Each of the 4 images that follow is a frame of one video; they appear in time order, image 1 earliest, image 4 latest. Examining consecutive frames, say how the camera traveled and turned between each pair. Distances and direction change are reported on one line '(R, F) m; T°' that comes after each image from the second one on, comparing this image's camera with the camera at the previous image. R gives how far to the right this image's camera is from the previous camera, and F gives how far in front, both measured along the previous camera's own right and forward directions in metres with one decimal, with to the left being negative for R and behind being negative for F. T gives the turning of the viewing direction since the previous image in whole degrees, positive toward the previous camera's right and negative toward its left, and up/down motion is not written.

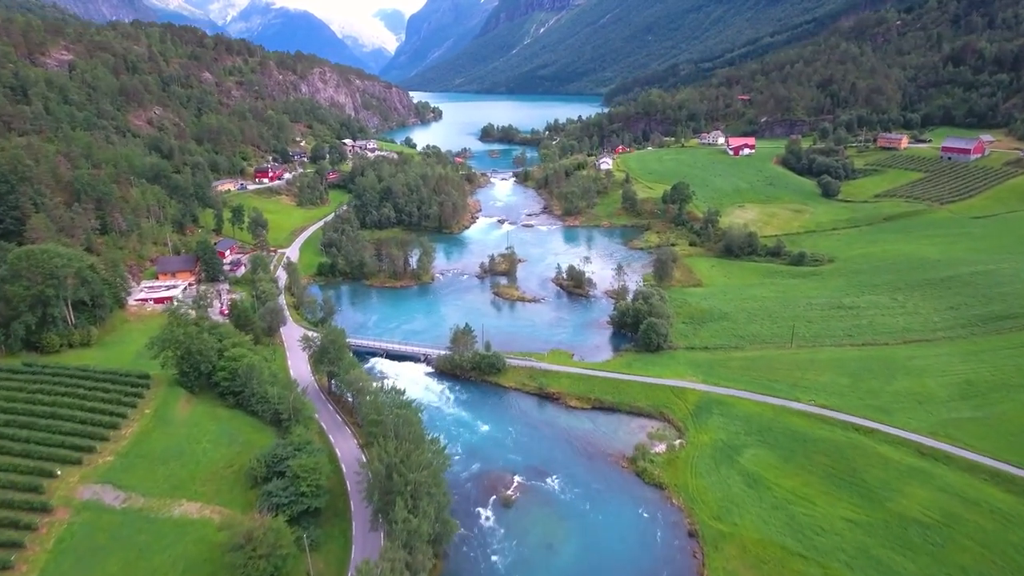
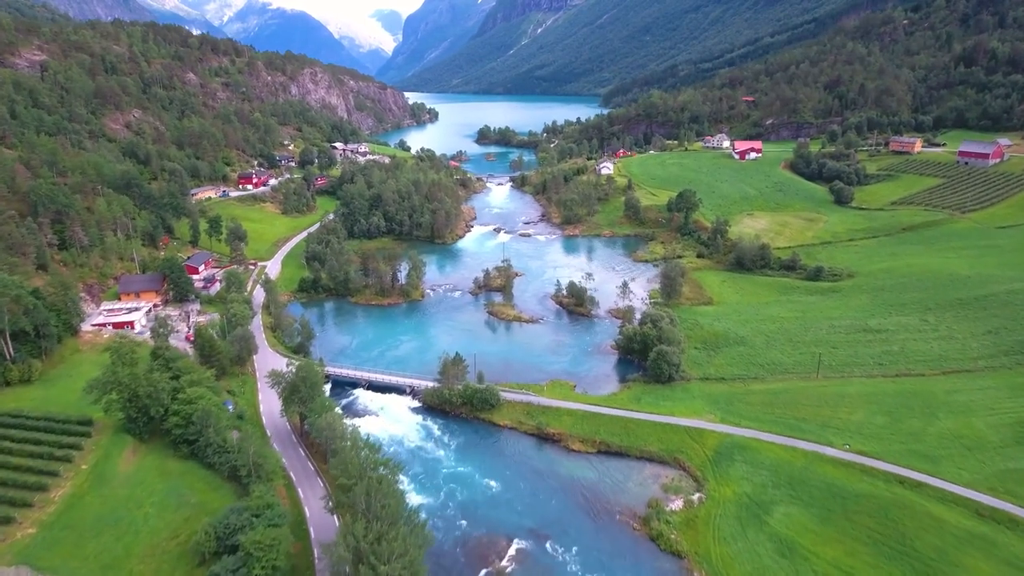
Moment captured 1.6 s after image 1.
(+0.2, +5.0) m; 0°
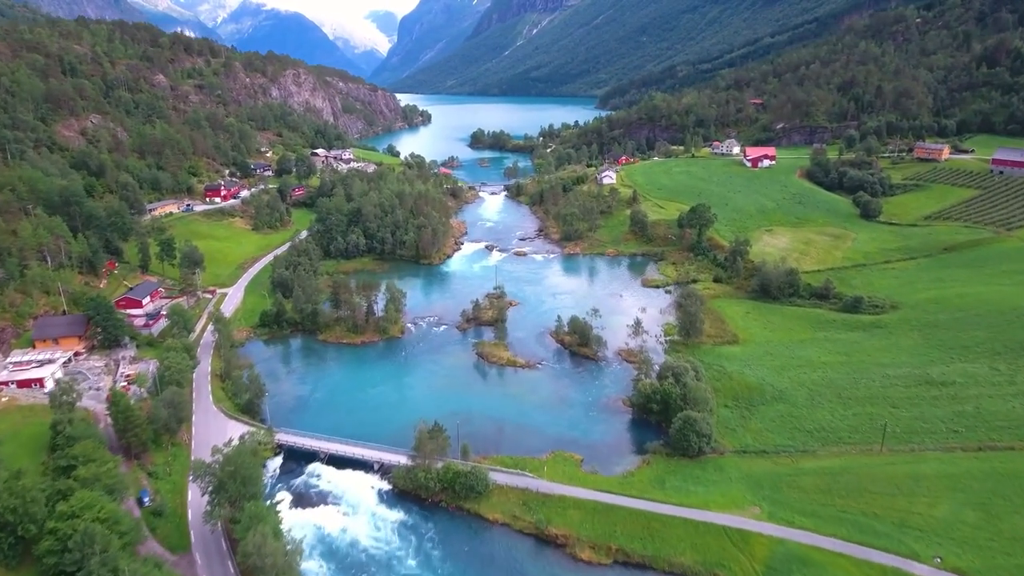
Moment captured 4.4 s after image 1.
(+0.3, +8.8) m; 0°
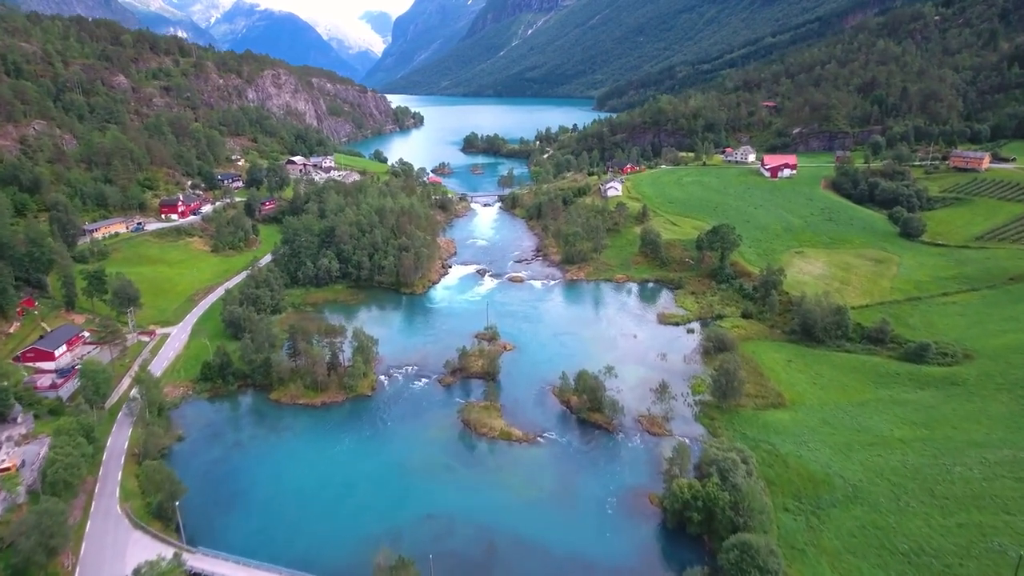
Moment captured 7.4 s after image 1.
(+0.1, +10.1) m; 0°
